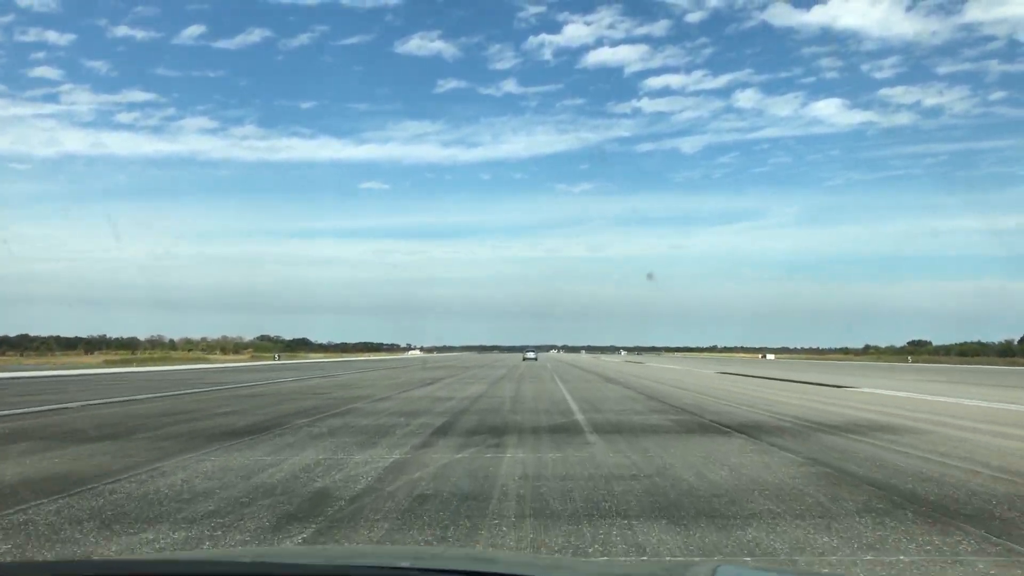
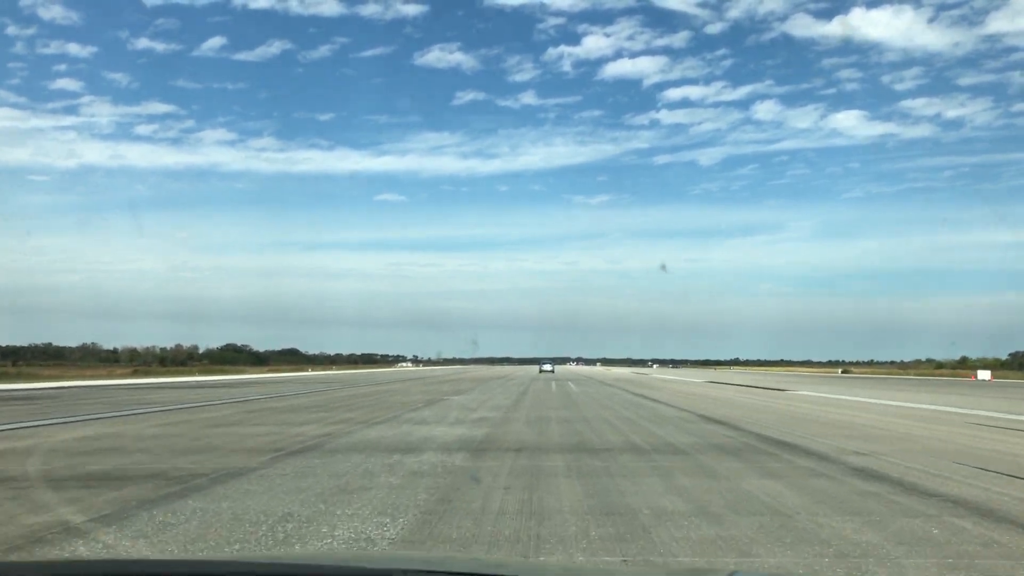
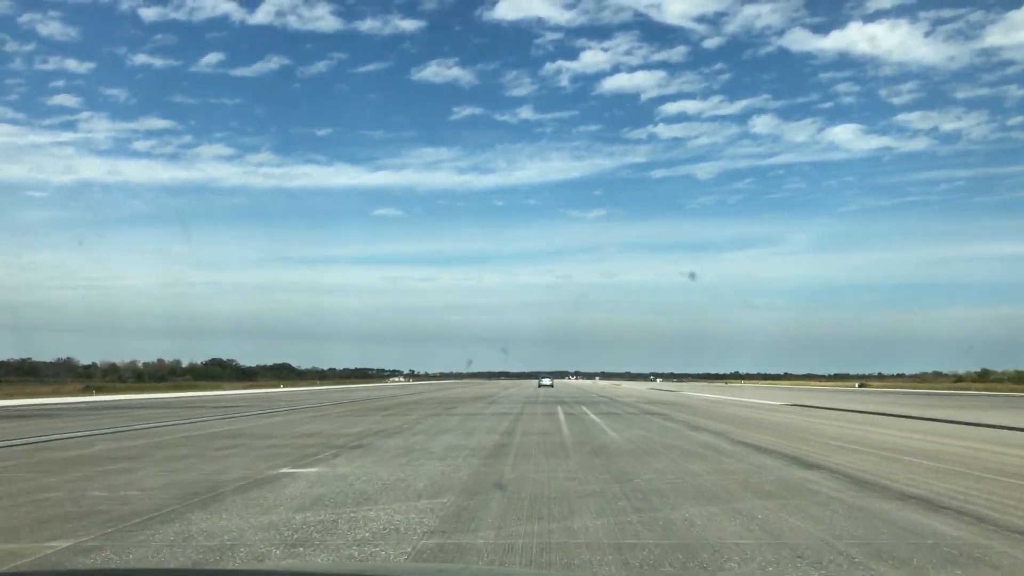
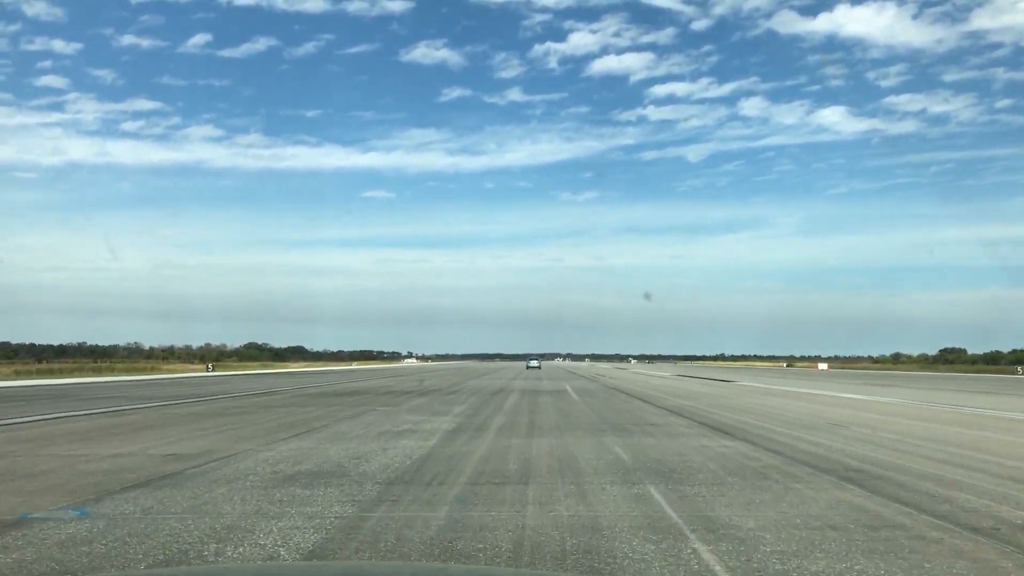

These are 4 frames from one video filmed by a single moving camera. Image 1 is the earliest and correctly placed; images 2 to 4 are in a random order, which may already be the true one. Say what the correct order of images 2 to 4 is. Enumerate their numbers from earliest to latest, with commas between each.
4, 2, 3
